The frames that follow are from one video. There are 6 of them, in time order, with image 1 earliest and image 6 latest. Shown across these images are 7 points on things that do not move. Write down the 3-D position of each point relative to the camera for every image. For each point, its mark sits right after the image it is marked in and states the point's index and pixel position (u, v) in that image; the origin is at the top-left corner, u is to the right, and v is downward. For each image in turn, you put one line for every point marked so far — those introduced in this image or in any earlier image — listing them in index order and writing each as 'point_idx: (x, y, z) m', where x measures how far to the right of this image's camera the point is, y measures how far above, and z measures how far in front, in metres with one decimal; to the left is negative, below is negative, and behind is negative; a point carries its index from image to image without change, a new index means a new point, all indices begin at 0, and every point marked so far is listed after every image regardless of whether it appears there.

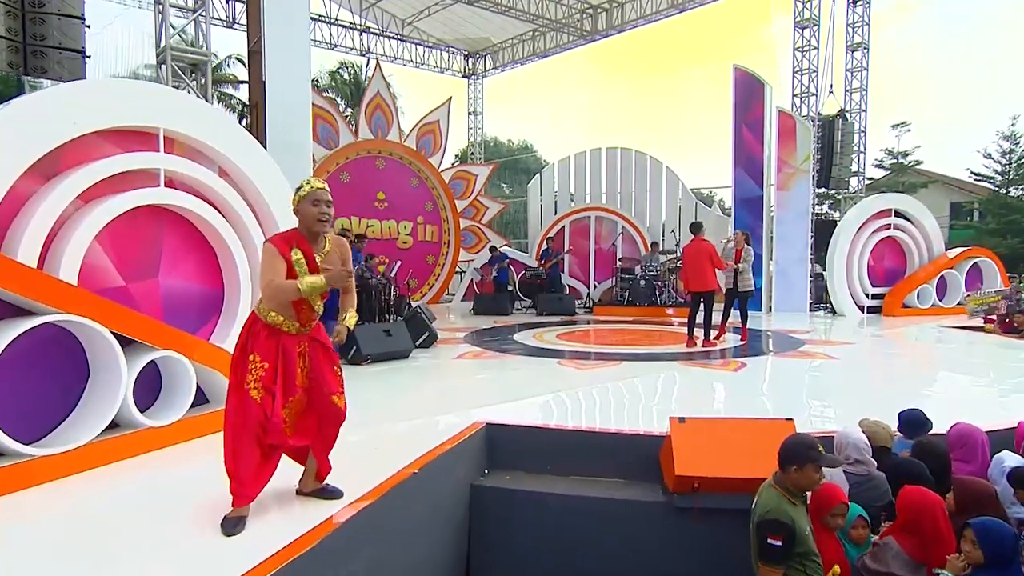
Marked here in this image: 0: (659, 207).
0: (+2.5, +1.4, +11.0) m
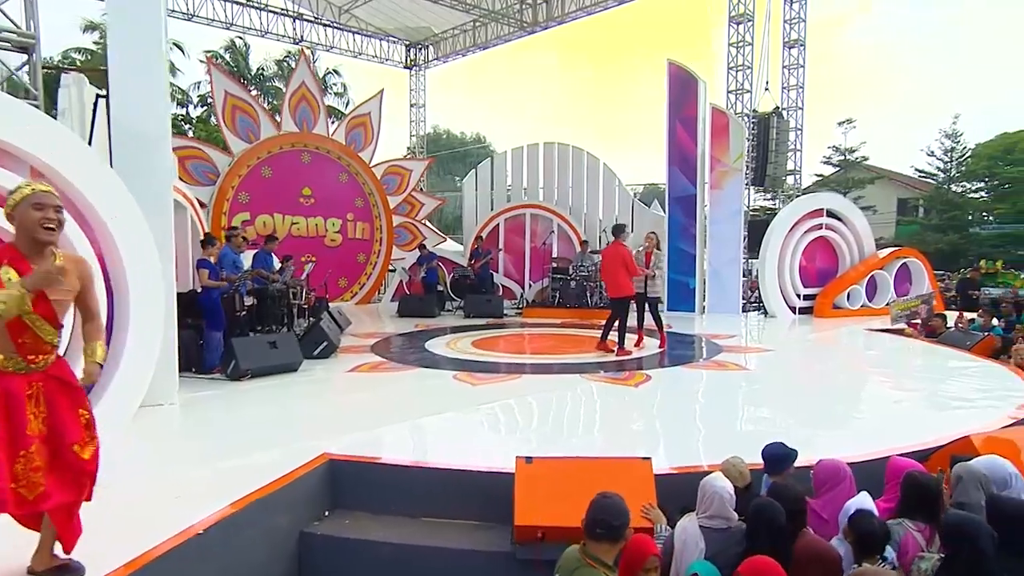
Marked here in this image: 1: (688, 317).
0: (+1.4, +1.5, +10.8) m
1: (+2.6, -0.4, +9.5) m
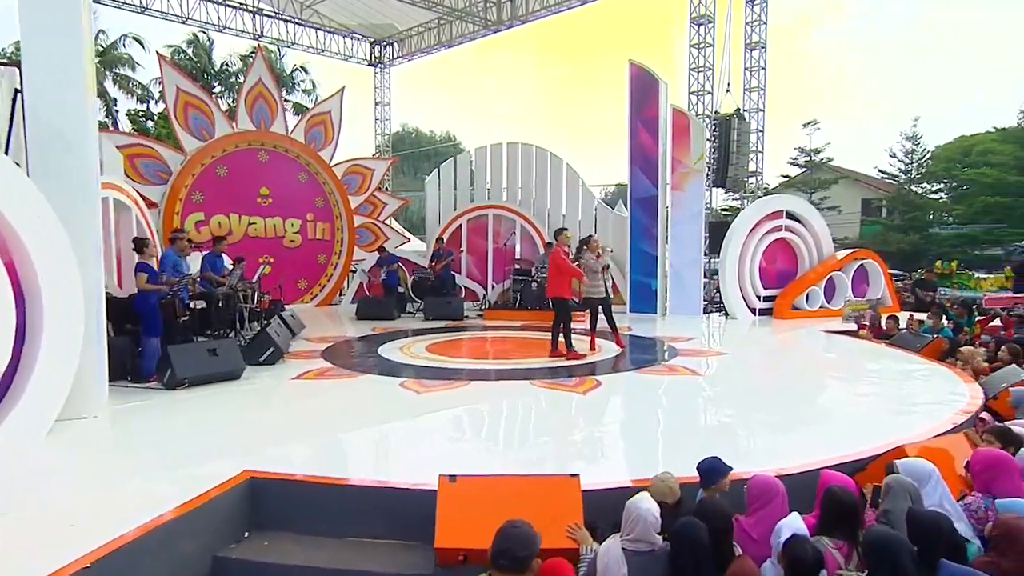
0: (+0.8, +1.4, +10.7) m
1: (+2.0, -0.5, +9.4) m
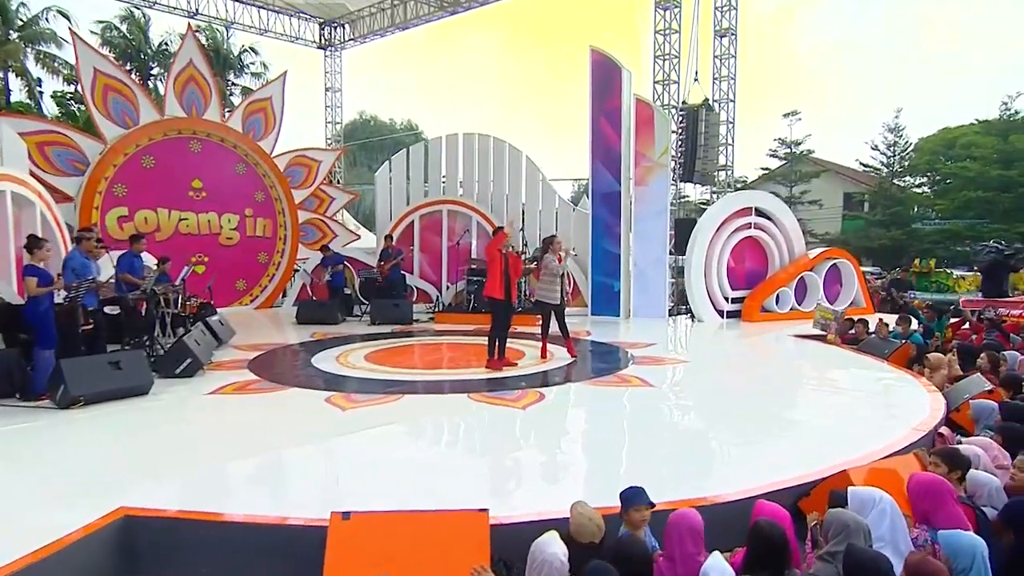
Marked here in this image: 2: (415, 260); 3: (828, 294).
0: (+0.1, +1.4, +10.1) m
1: (+1.4, -0.5, +8.9) m
2: (-1.5, +0.4, +10.1) m
3: (+4.7, -0.1, +9.4) m
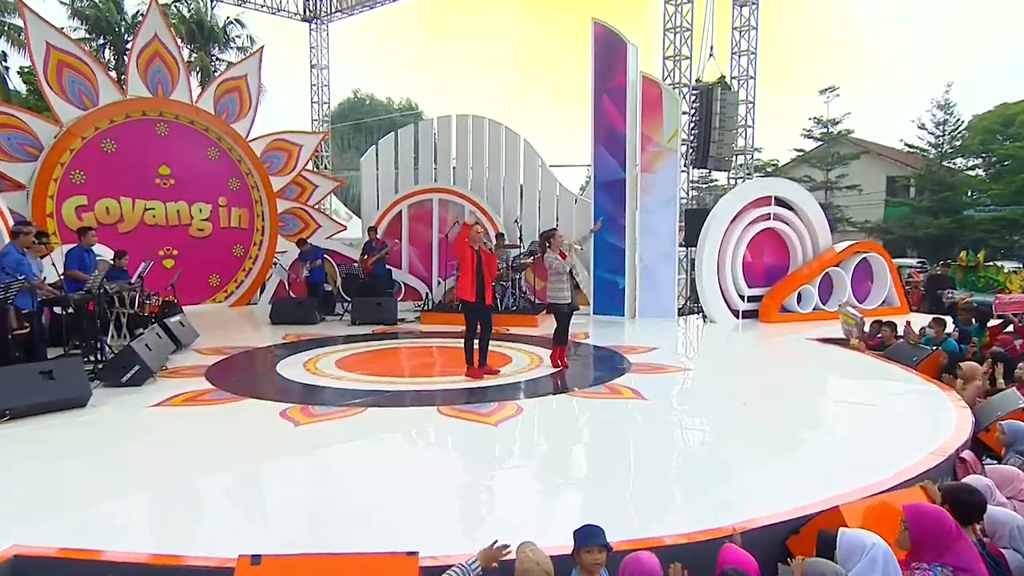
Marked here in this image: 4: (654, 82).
0: (0.0, +1.5, +9.3) m
1: (+1.4, -0.4, +8.1) m
2: (-1.6, +0.5, +9.3) m
3: (+4.6, 0.0, +8.6) m
4: (+1.8, +2.6, +8.2) m
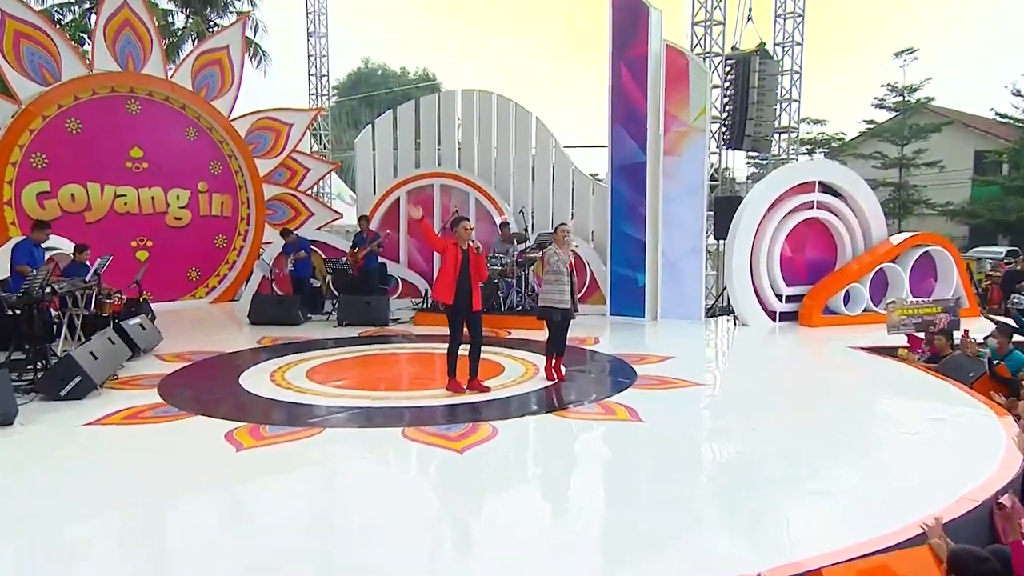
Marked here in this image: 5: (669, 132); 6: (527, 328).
0: (+0.2, +1.6, +8.4) m
1: (+1.4, -0.4, +7.2) m
2: (-1.5, +0.6, +8.5) m
3: (+4.7, 0.0, +7.6) m
4: (+1.9, +2.7, +7.2) m
5: (+1.8, +1.8, +7.3) m
6: (+0.2, -0.4, +7.0) m
